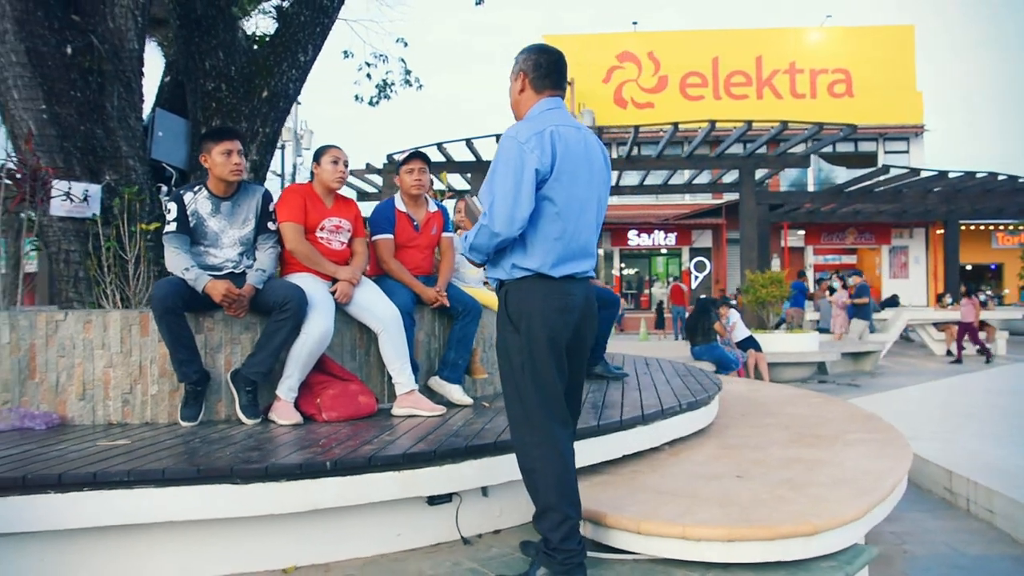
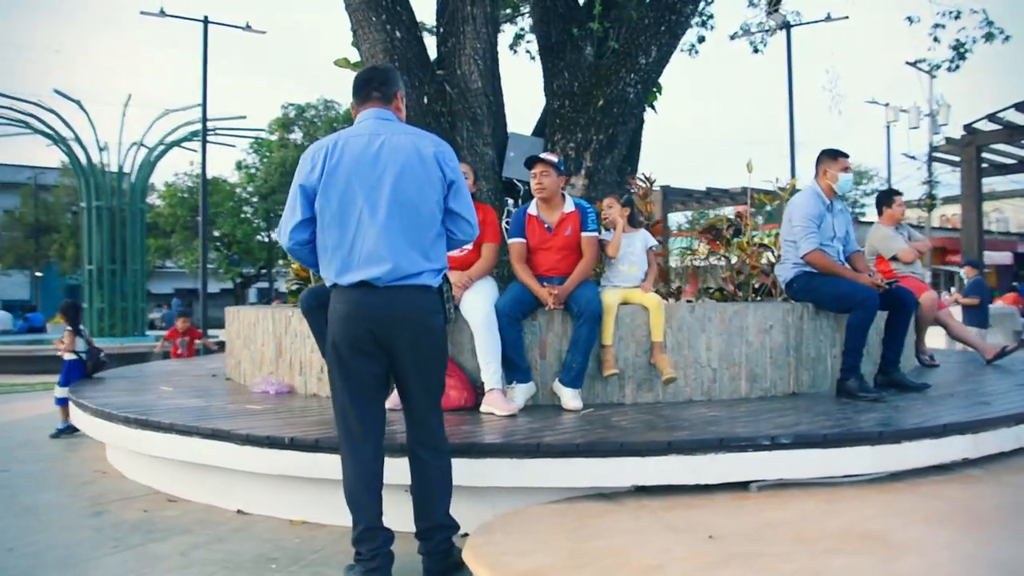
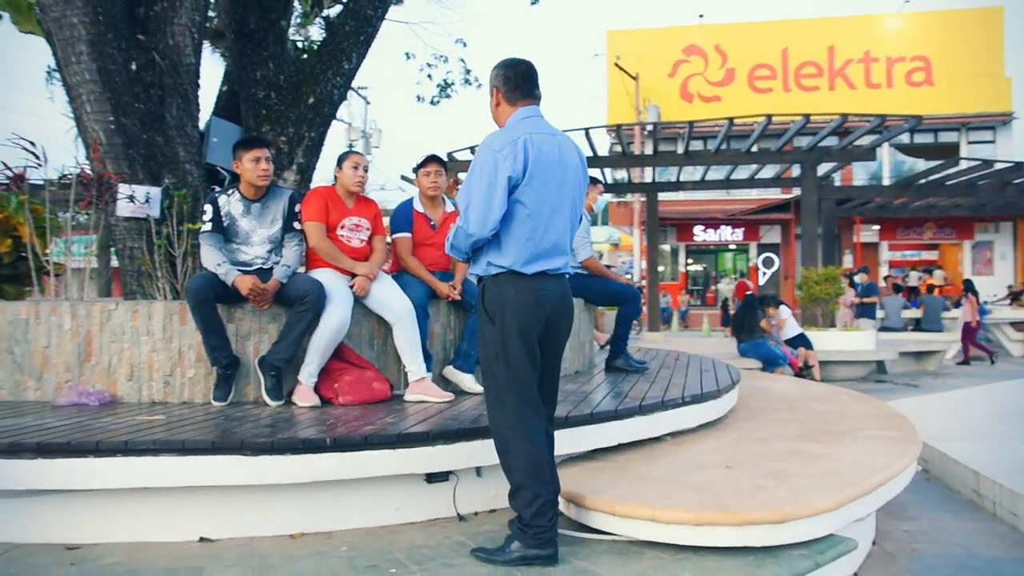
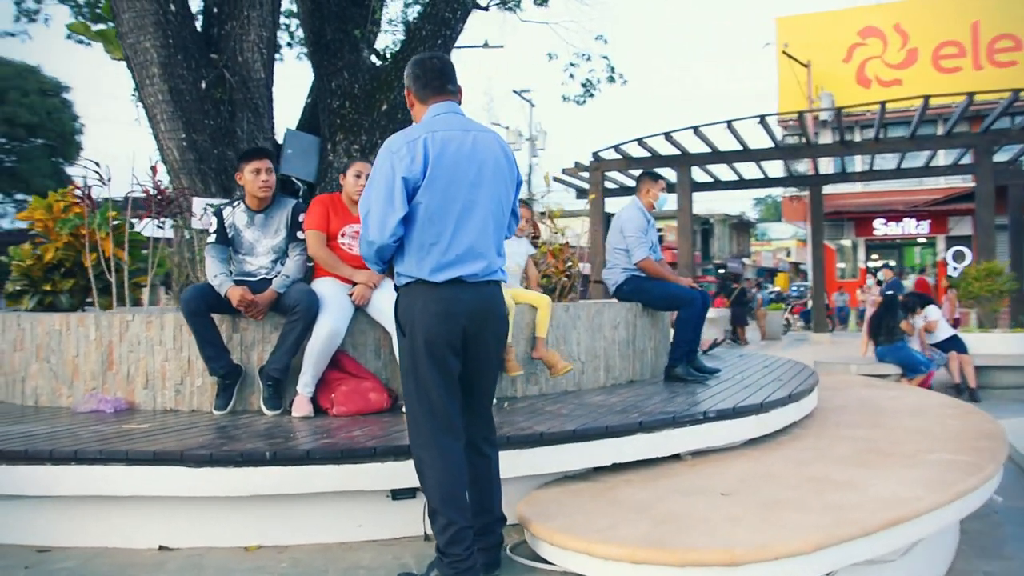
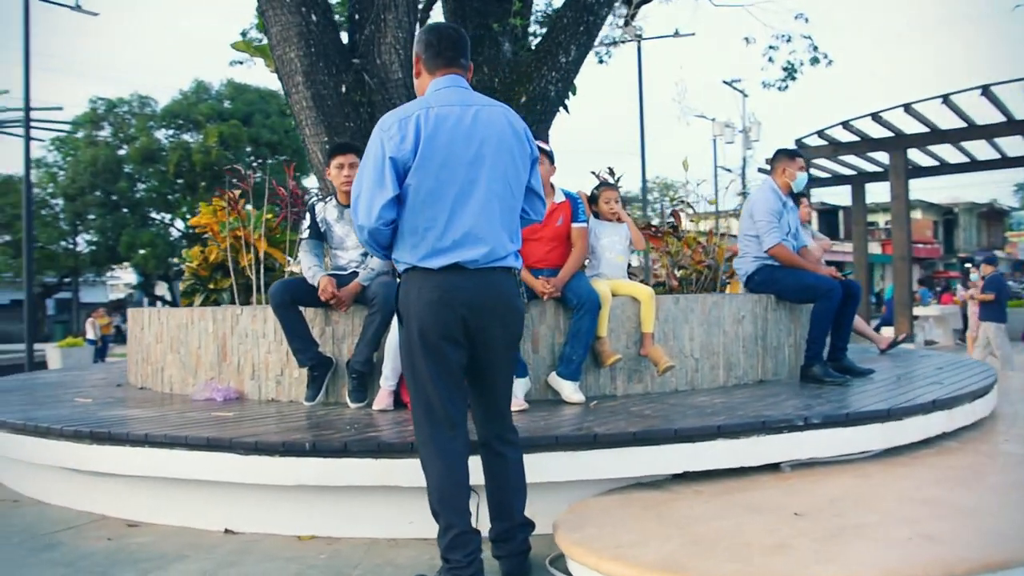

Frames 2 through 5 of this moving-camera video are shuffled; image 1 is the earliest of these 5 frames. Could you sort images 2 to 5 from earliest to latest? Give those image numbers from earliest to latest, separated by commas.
3, 4, 5, 2
